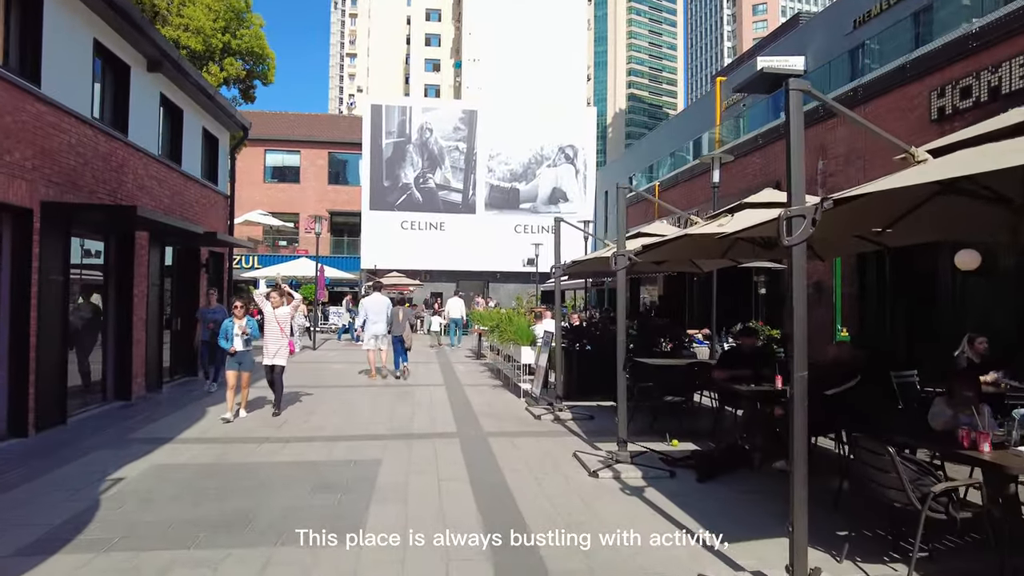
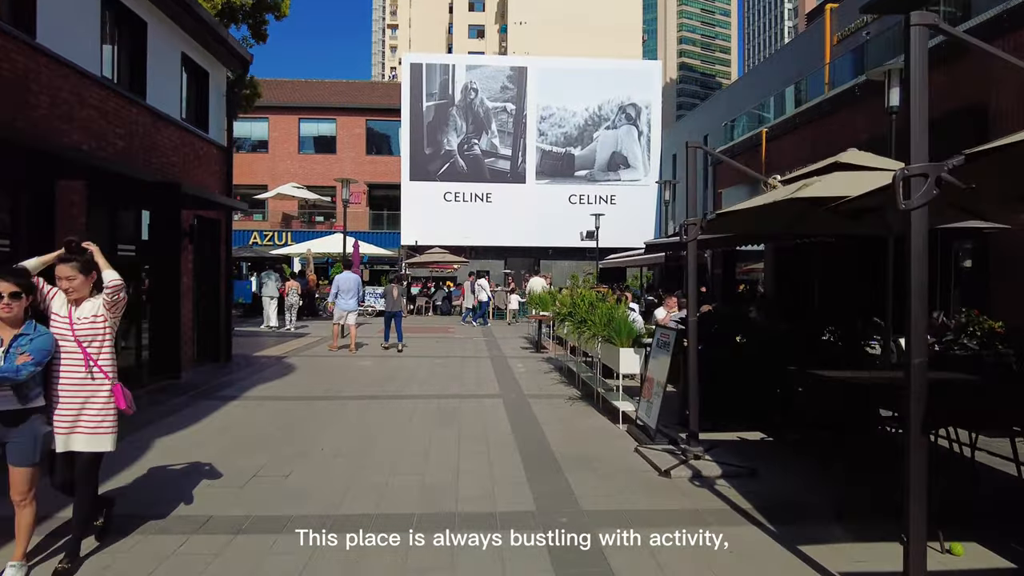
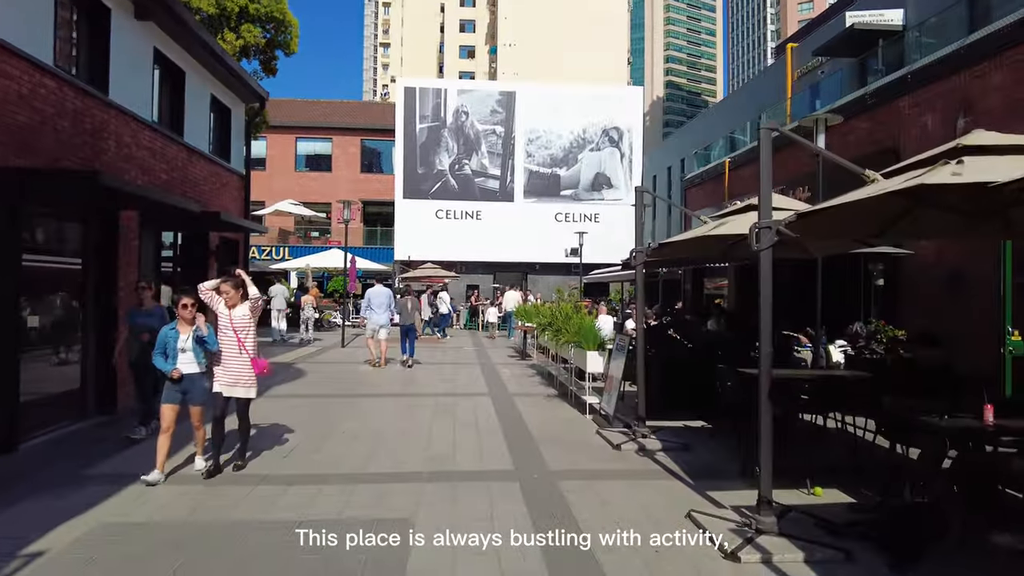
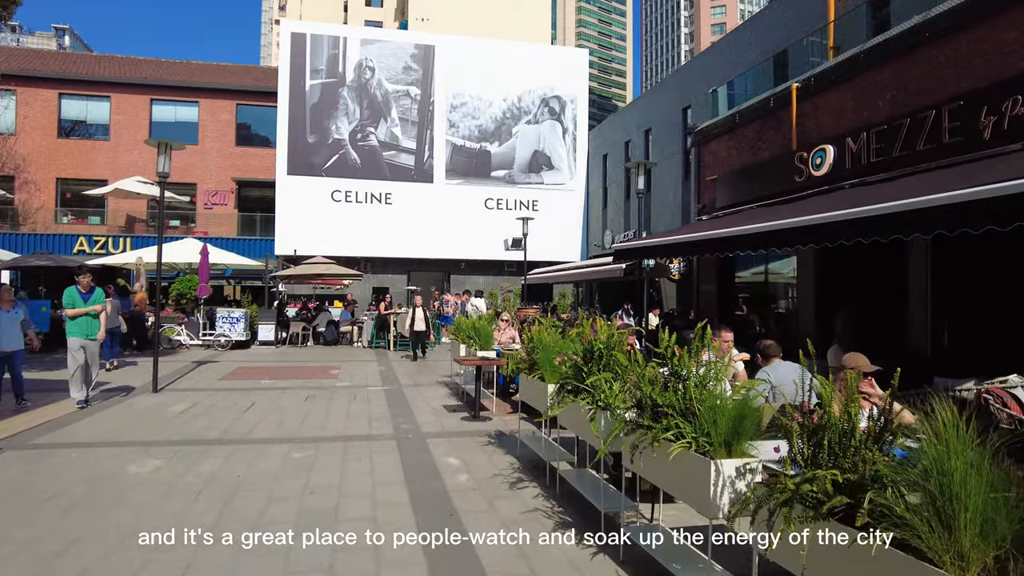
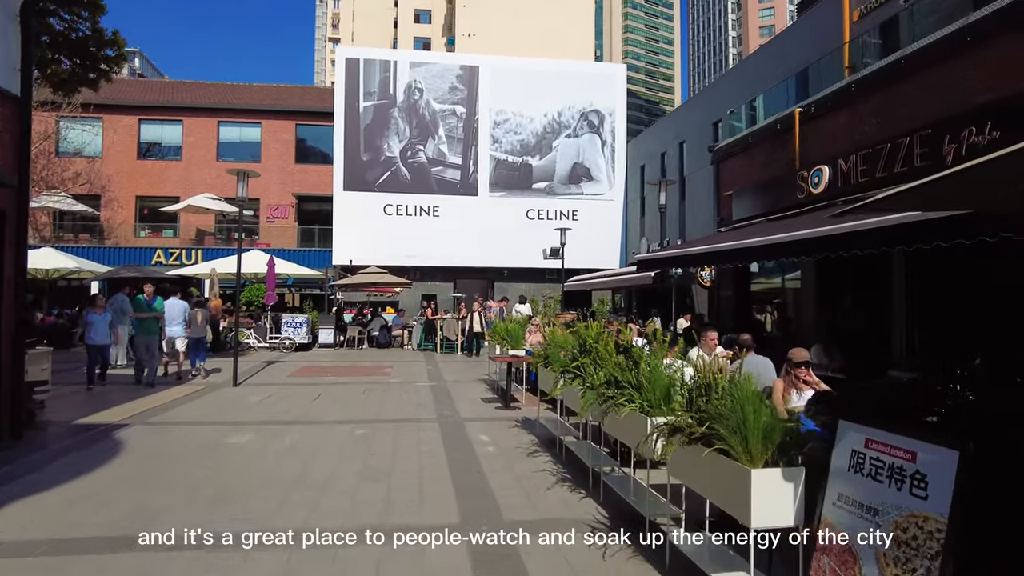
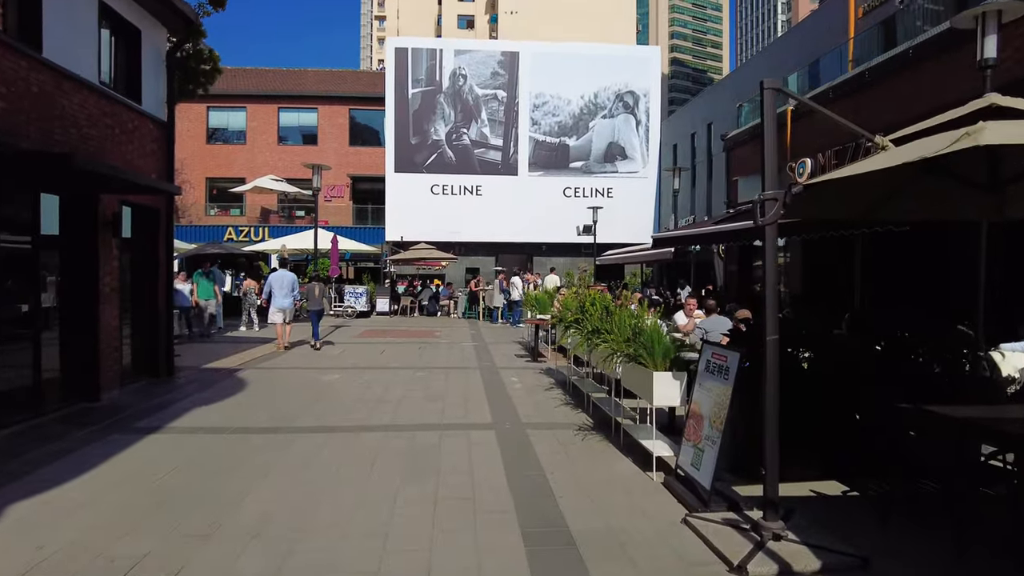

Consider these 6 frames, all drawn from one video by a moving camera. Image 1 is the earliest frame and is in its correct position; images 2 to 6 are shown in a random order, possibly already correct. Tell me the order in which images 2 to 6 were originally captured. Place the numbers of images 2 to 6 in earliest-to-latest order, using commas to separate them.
3, 2, 6, 5, 4
